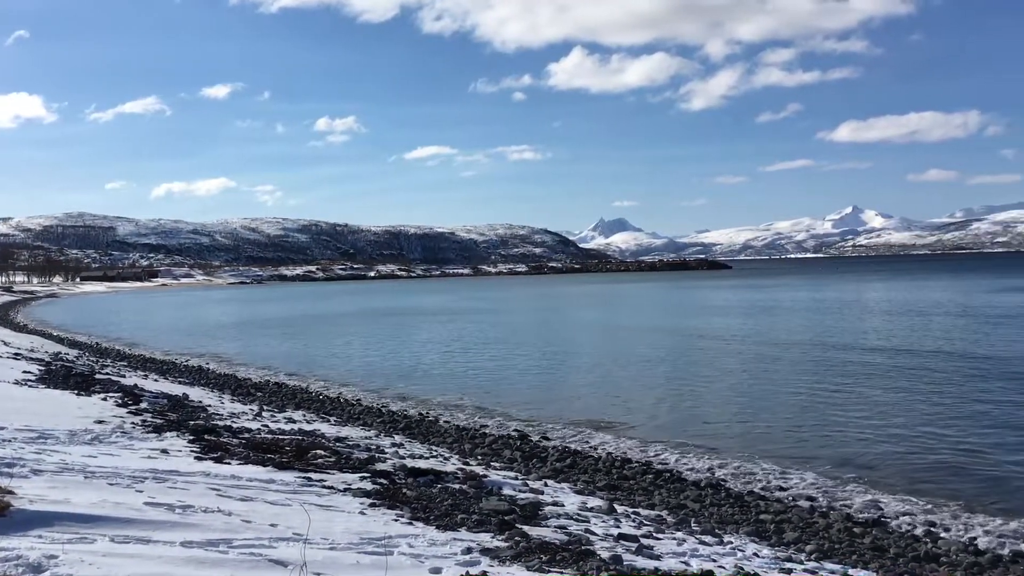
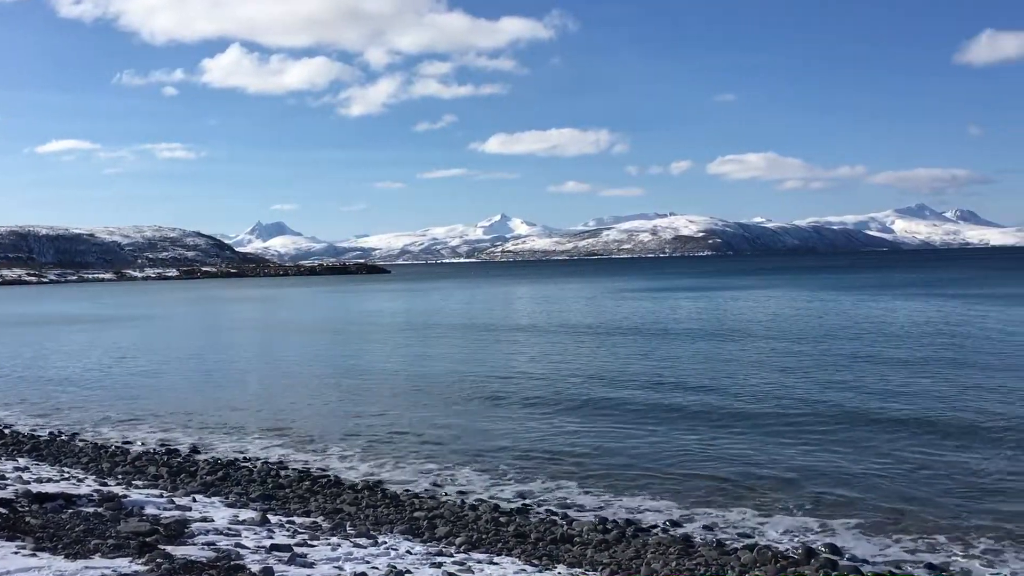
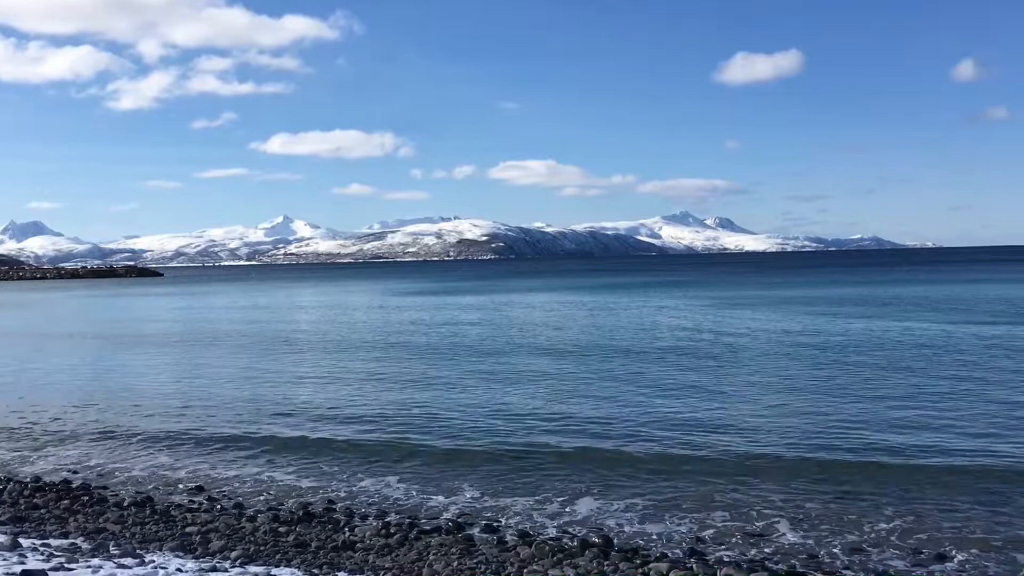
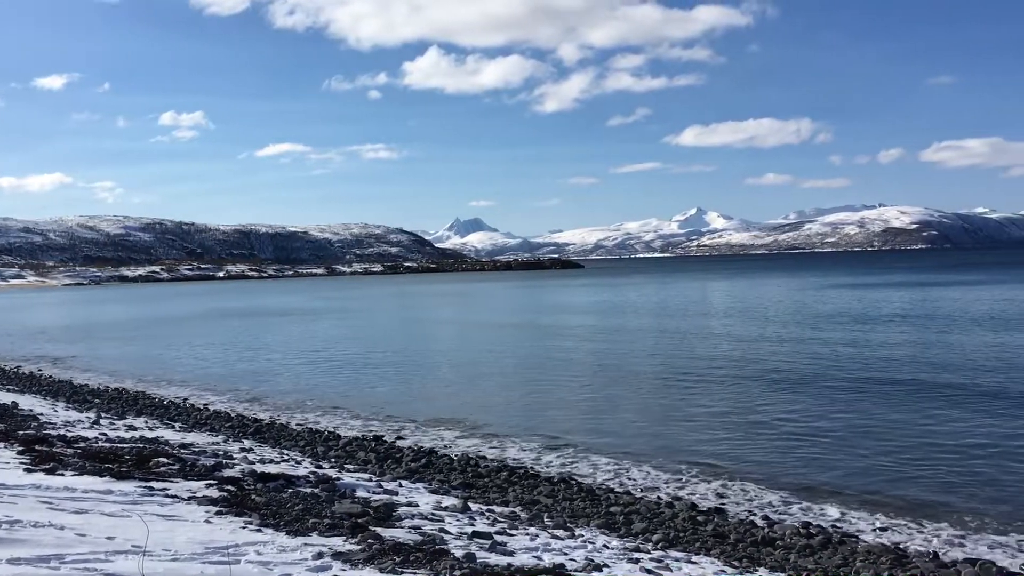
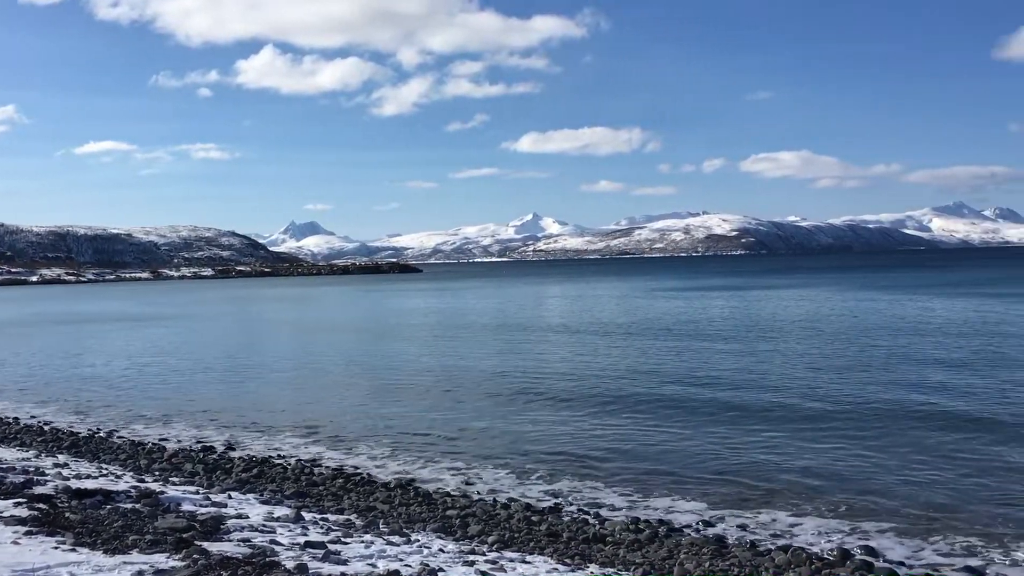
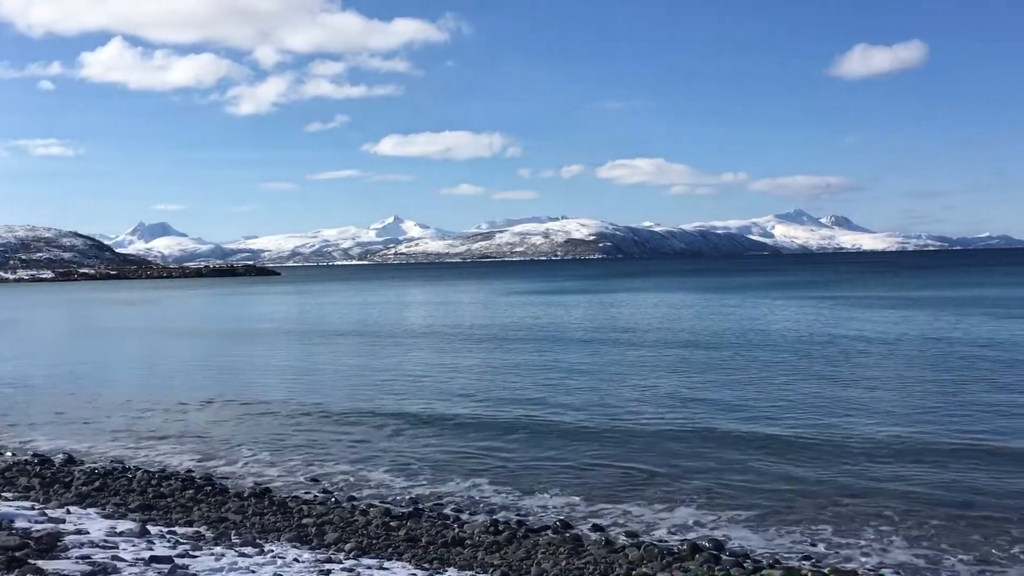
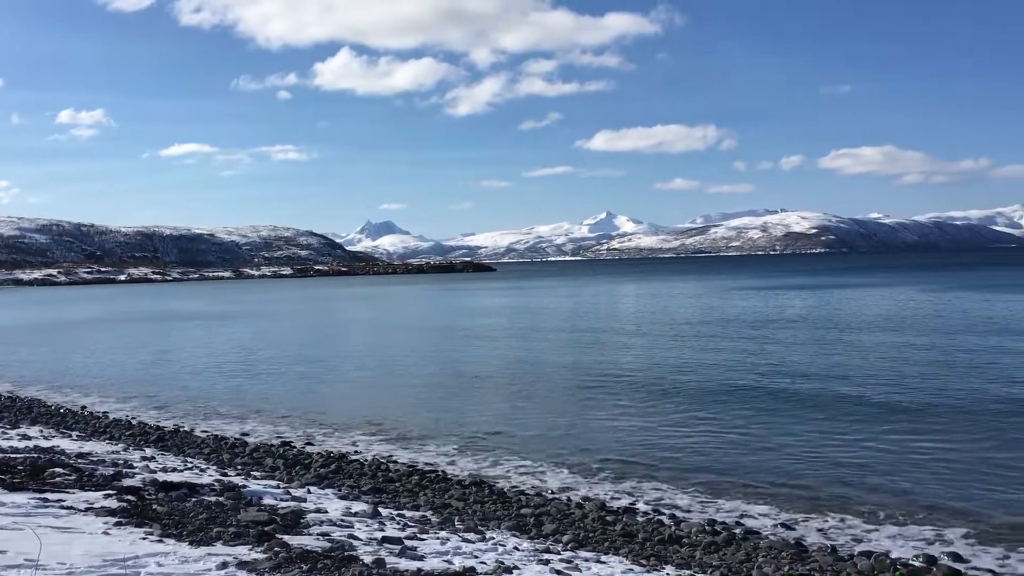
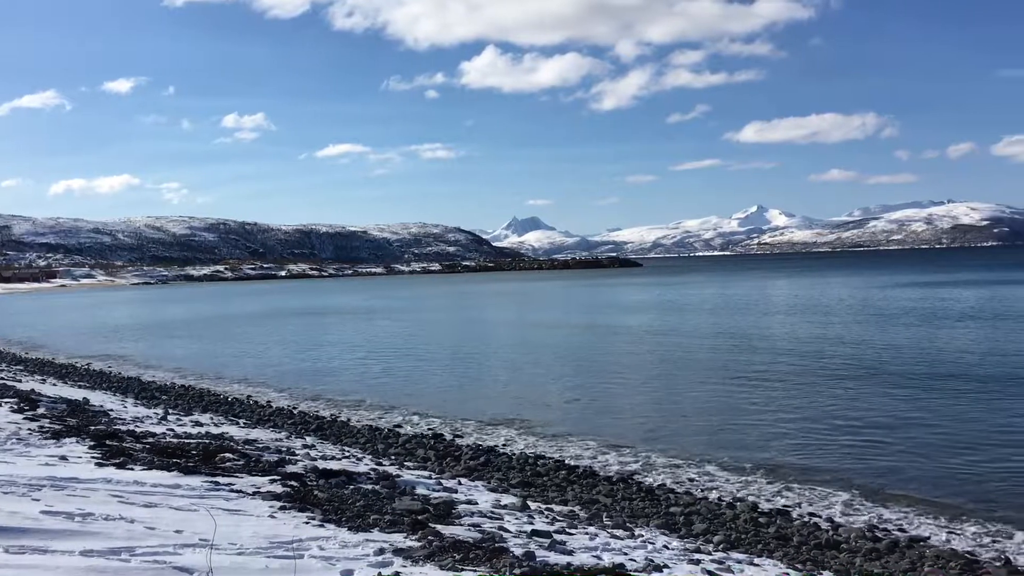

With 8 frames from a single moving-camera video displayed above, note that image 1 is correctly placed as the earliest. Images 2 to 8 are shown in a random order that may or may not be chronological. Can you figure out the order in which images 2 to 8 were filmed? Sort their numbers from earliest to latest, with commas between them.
8, 4, 7, 5, 2, 6, 3
